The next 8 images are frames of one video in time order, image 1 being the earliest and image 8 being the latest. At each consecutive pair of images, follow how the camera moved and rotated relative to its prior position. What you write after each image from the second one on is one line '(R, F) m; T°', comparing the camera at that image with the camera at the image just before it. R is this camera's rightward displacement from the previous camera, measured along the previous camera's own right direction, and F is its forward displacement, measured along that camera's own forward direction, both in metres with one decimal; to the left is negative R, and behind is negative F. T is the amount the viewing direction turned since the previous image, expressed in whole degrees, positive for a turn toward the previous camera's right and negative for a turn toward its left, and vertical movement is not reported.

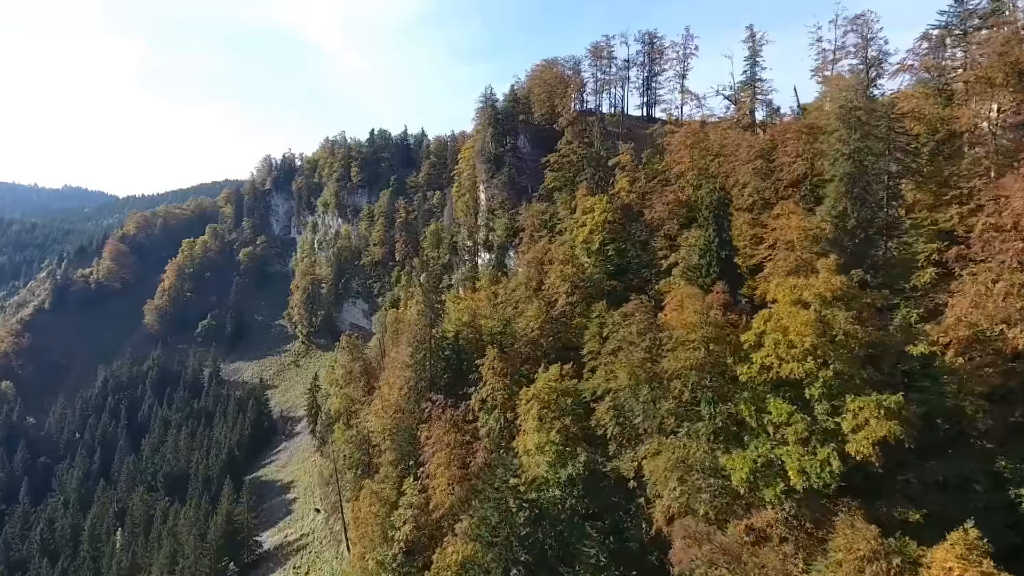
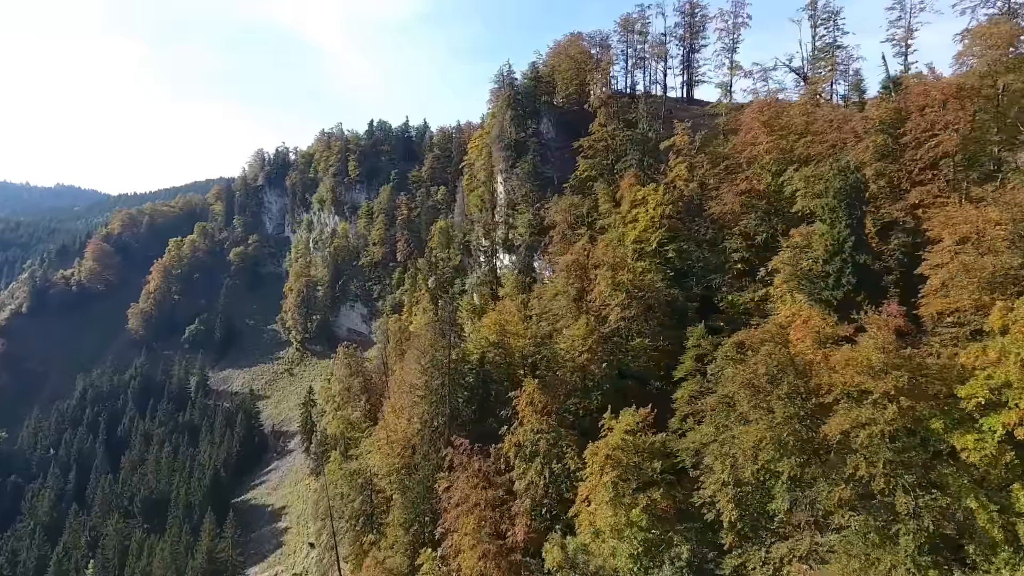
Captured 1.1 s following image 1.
(-2.6, +9.6) m; 0°
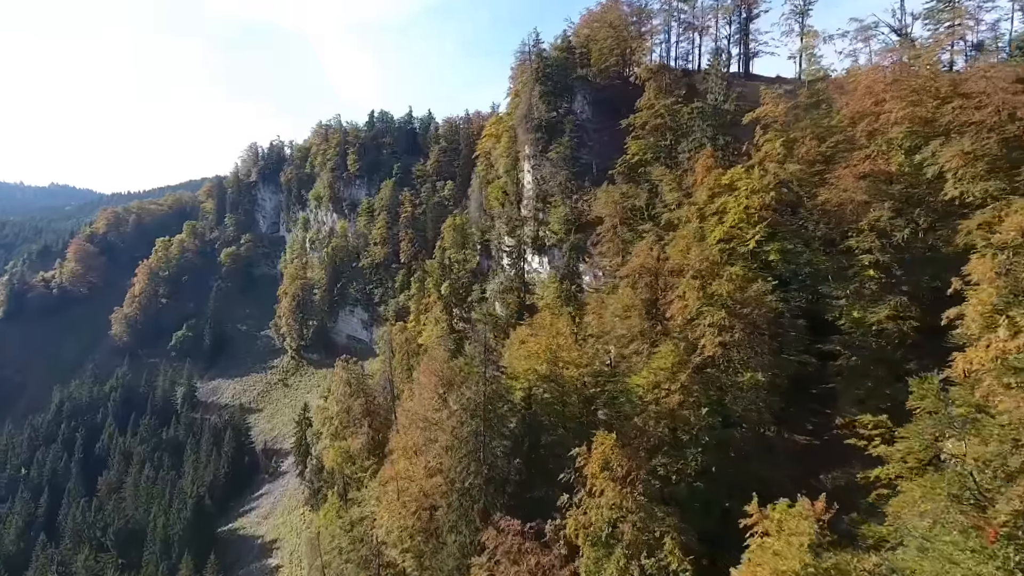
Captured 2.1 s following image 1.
(-2.6, +9.7) m; 0°
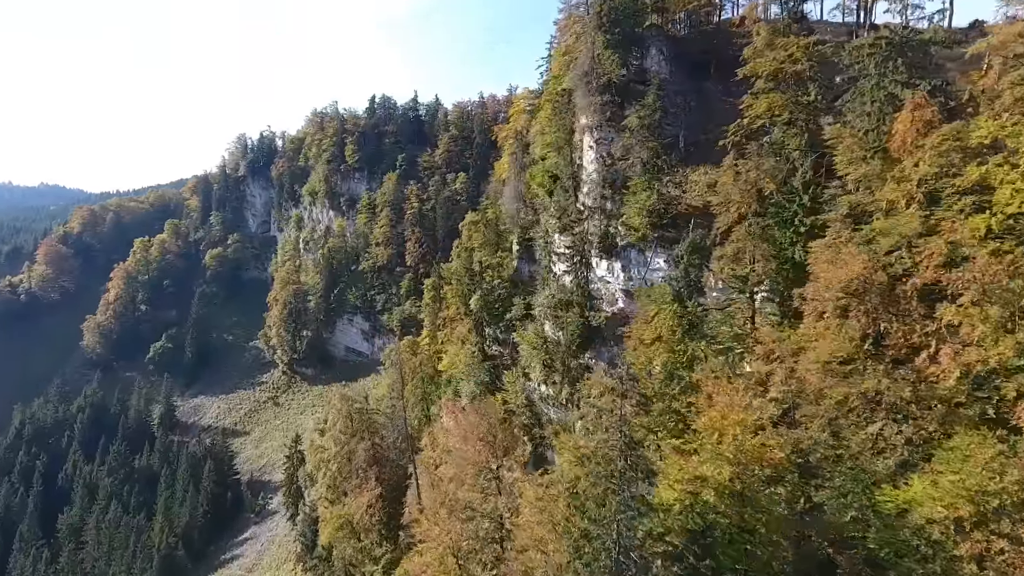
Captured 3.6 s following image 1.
(-3.9, +13.2) m; 0°
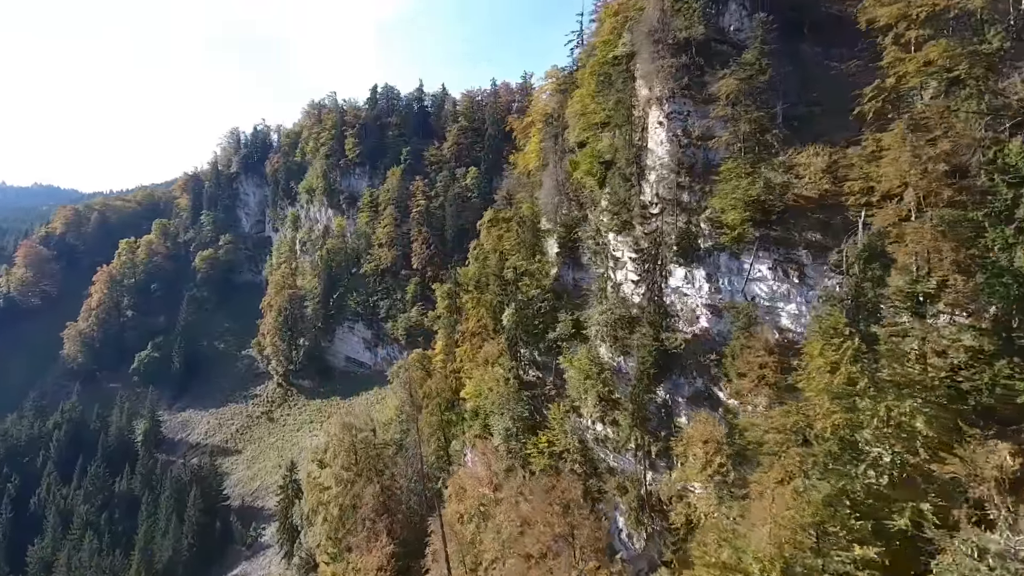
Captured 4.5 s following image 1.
(-2.6, +8.3) m; 0°
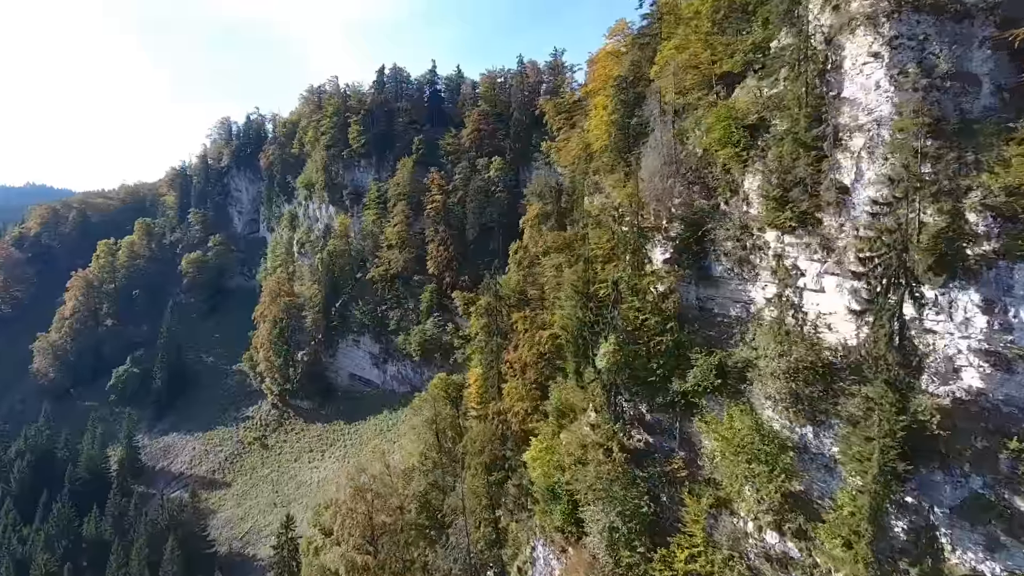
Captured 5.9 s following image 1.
(-4.1, +11.9) m; 0°
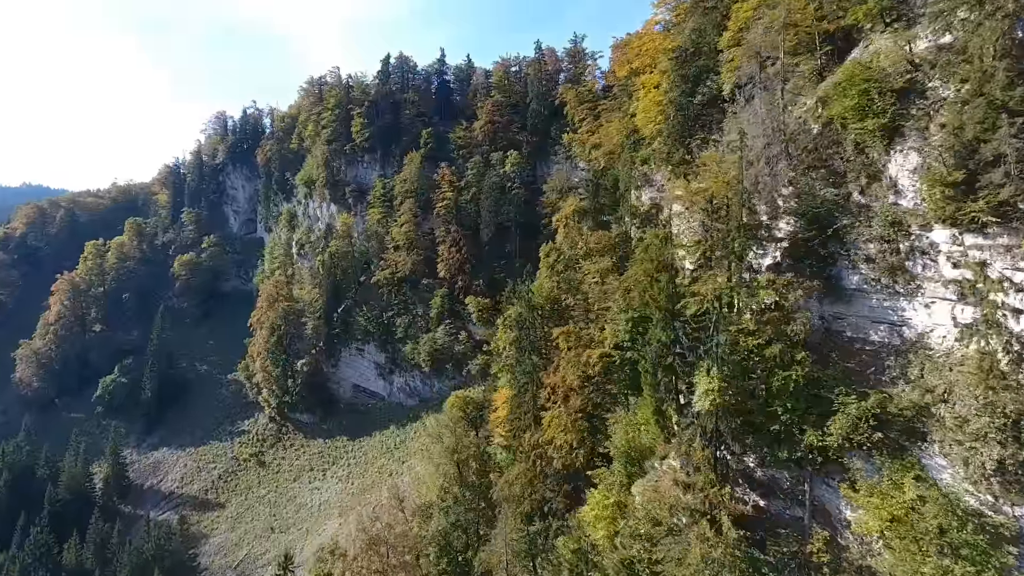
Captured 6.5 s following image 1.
(-2.1, +6.0) m; 0°
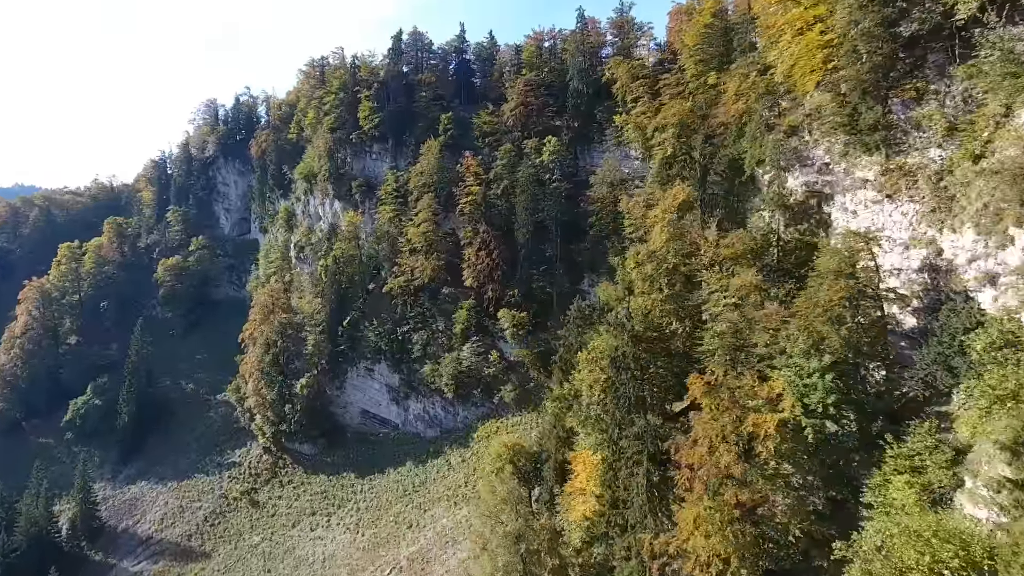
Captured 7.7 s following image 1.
(-4.0, +10.9) m; 0°
